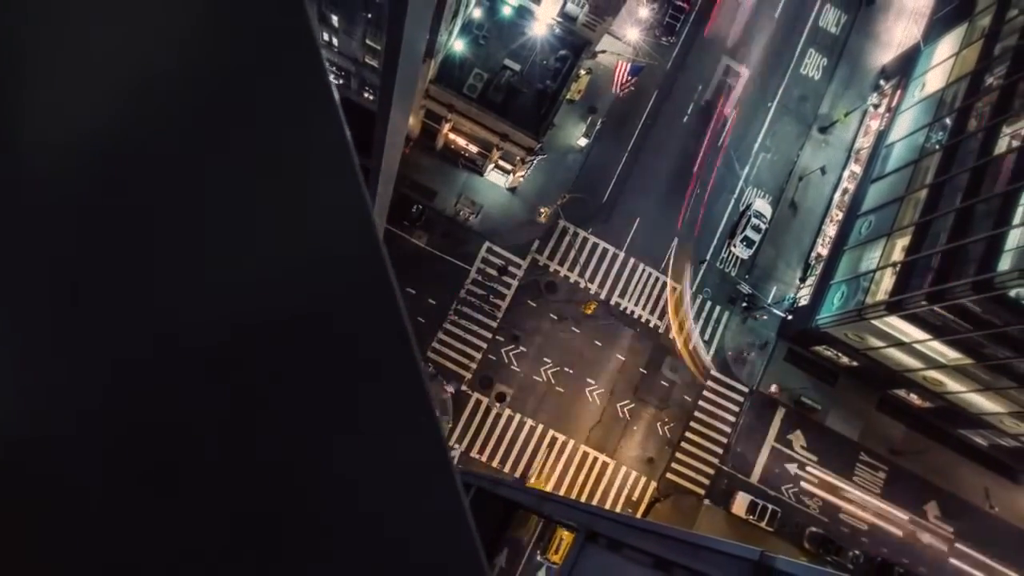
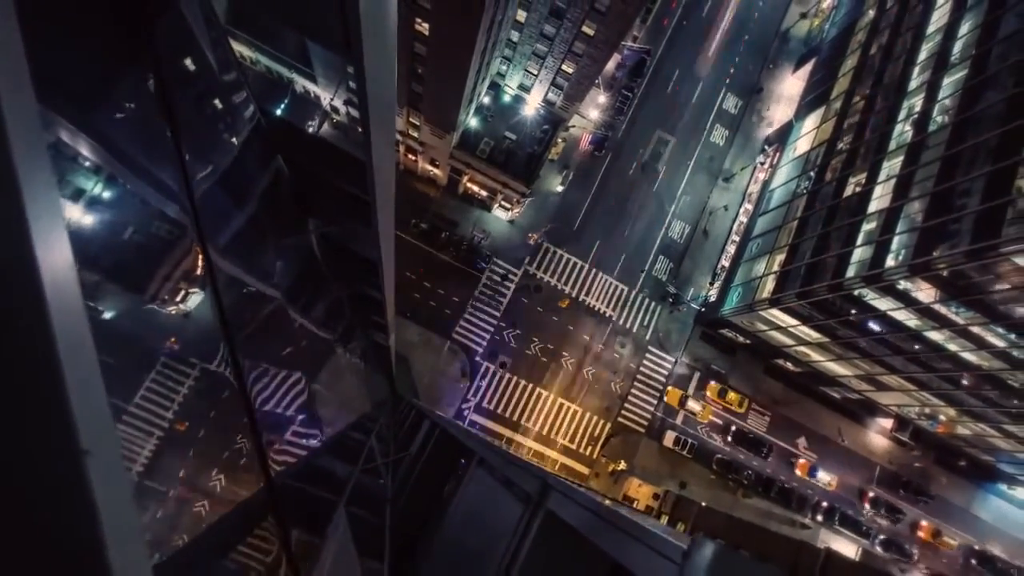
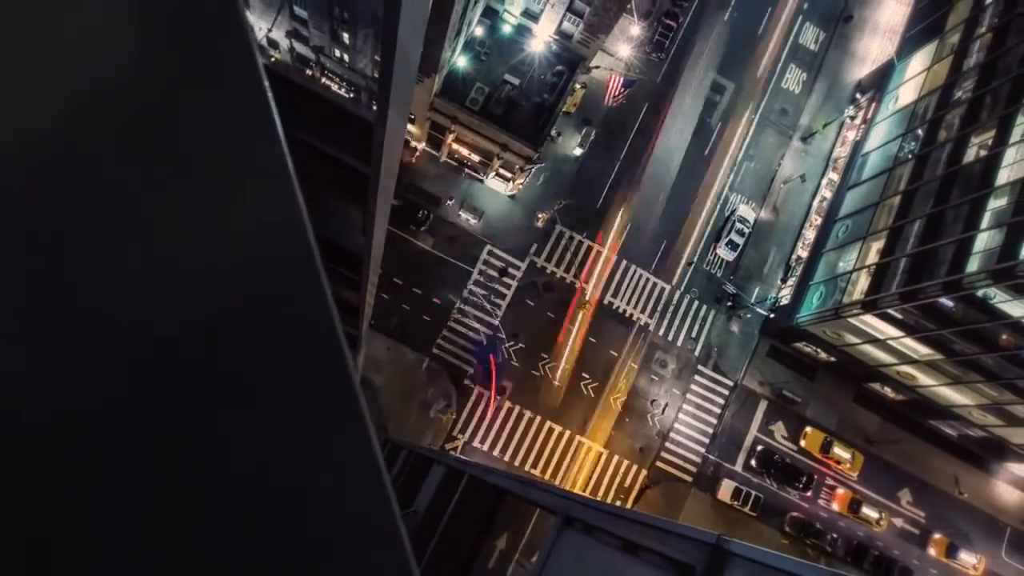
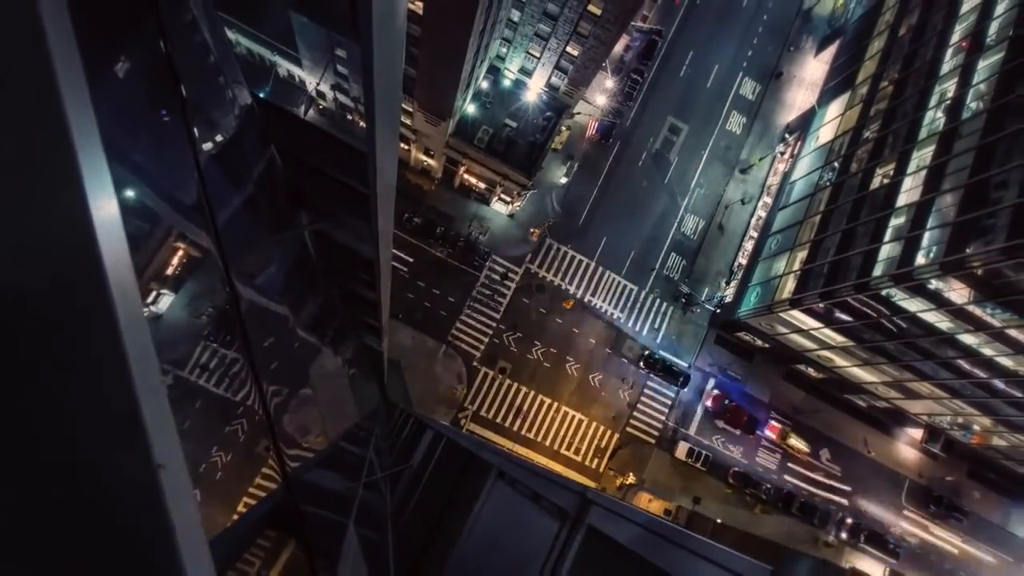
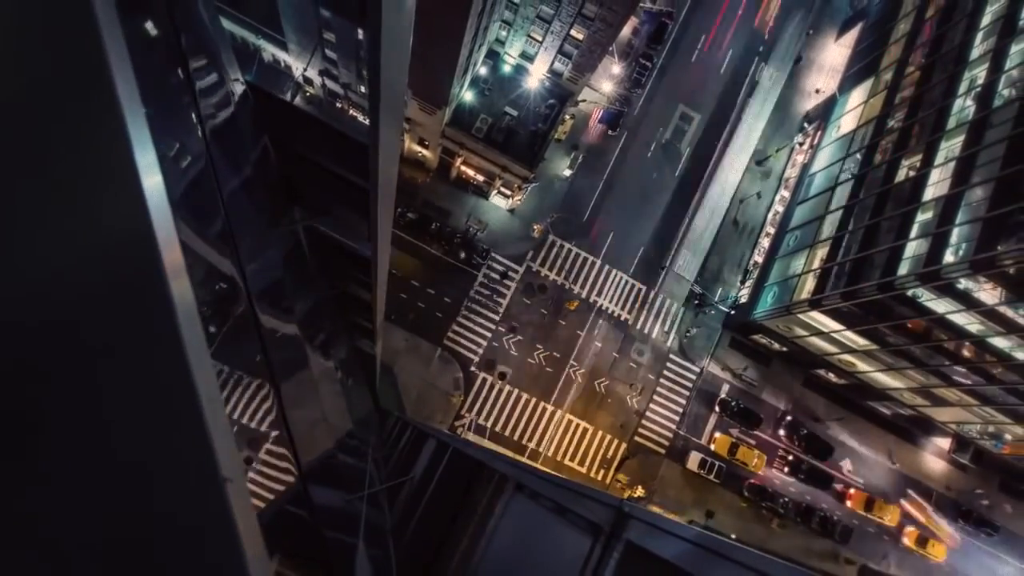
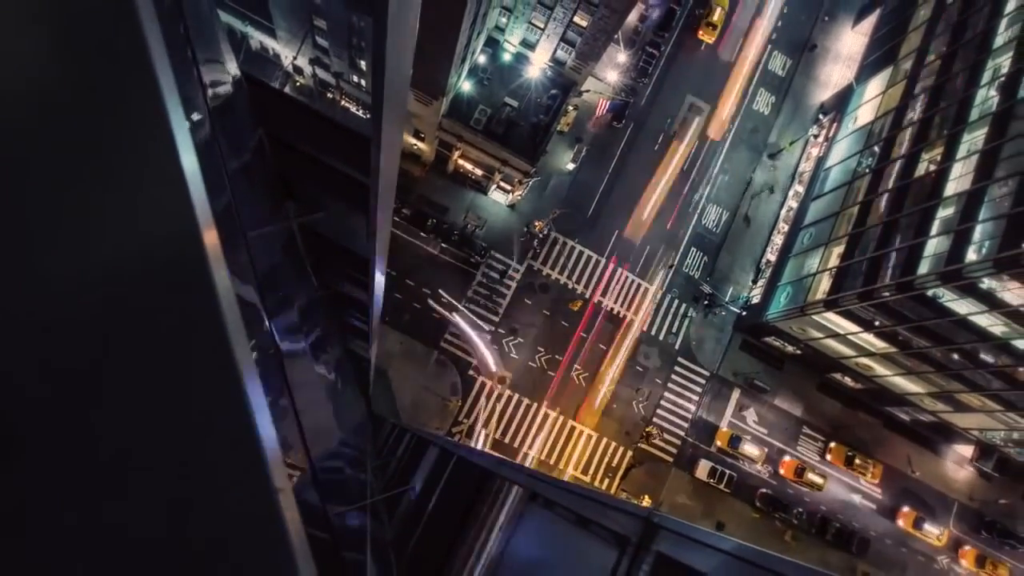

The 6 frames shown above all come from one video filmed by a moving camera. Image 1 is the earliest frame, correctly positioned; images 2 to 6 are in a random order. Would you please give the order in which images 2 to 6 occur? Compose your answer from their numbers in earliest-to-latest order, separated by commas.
3, 6, 5, 4, 2
